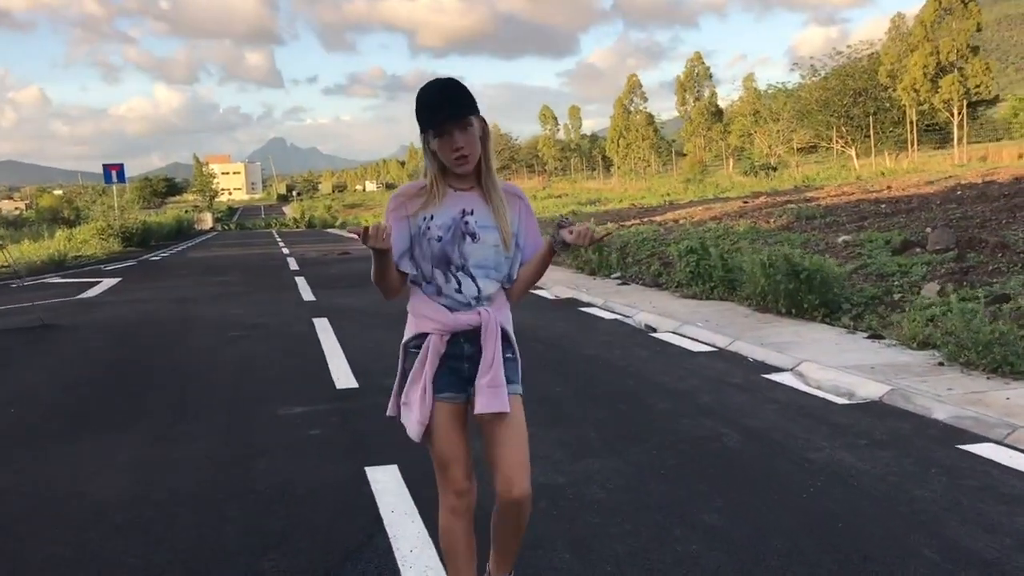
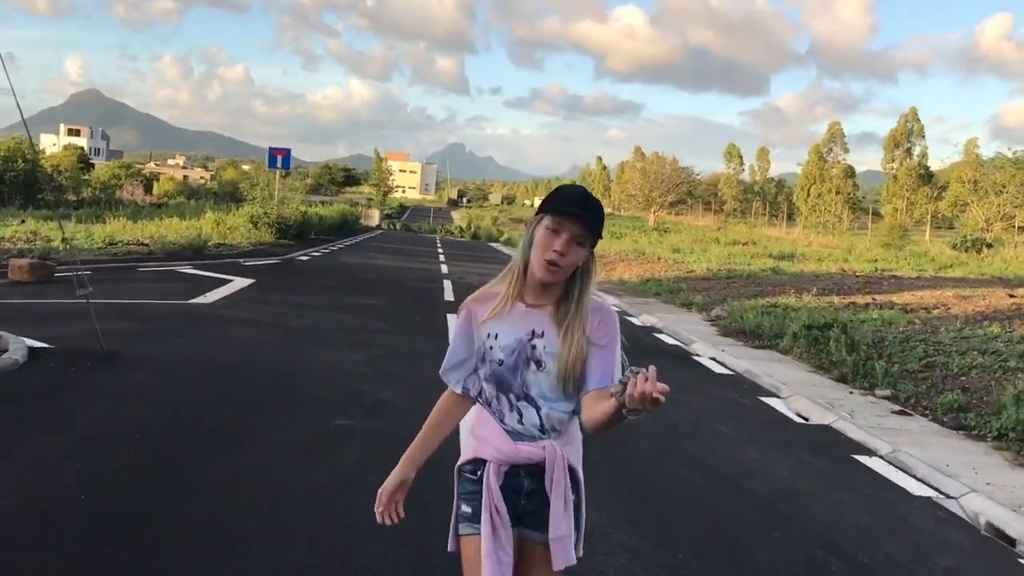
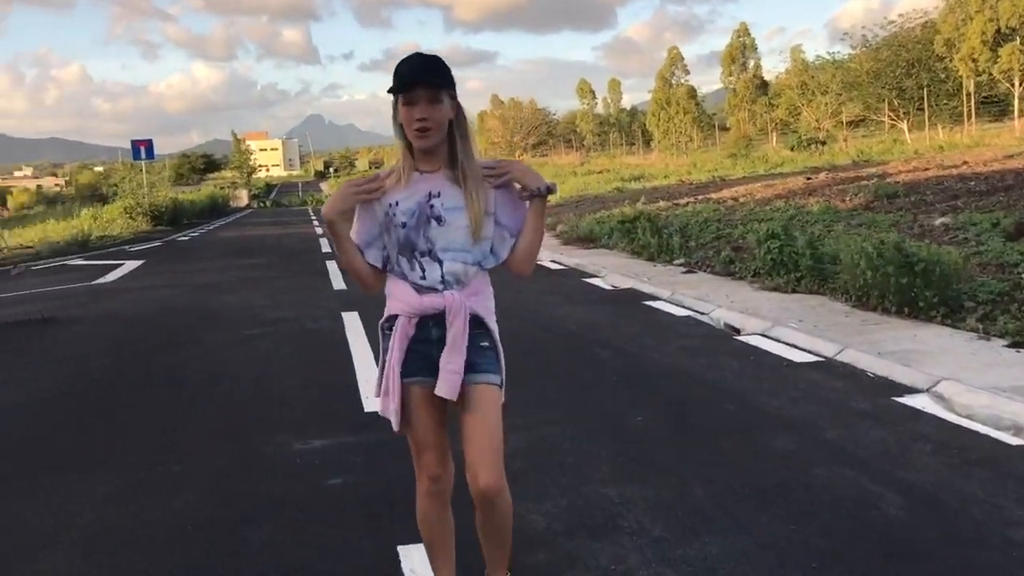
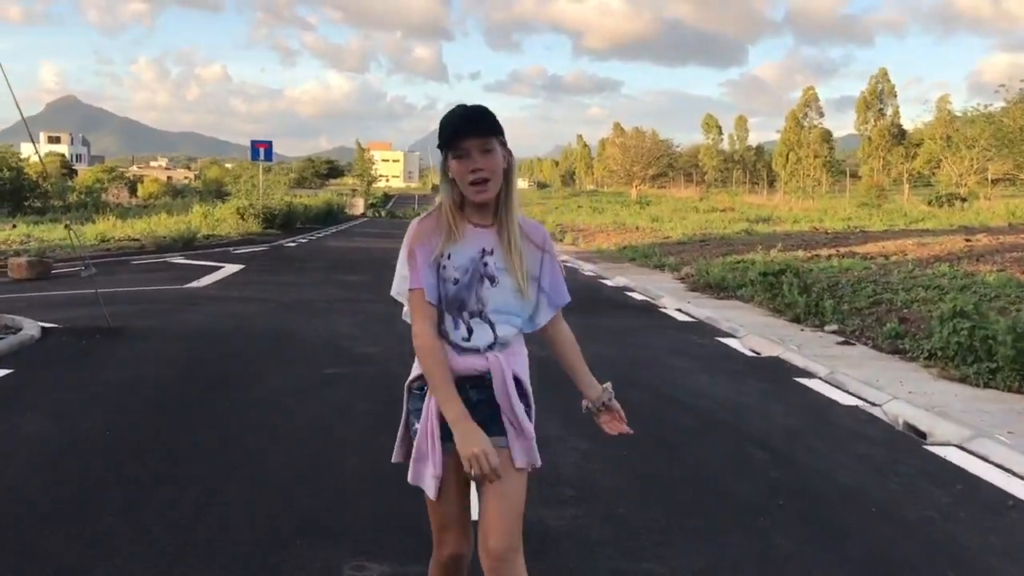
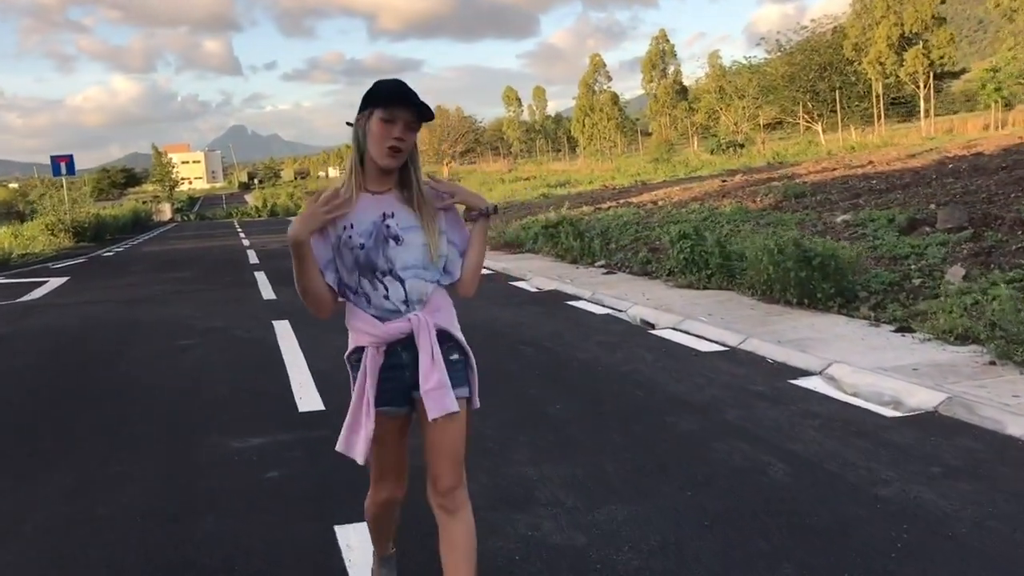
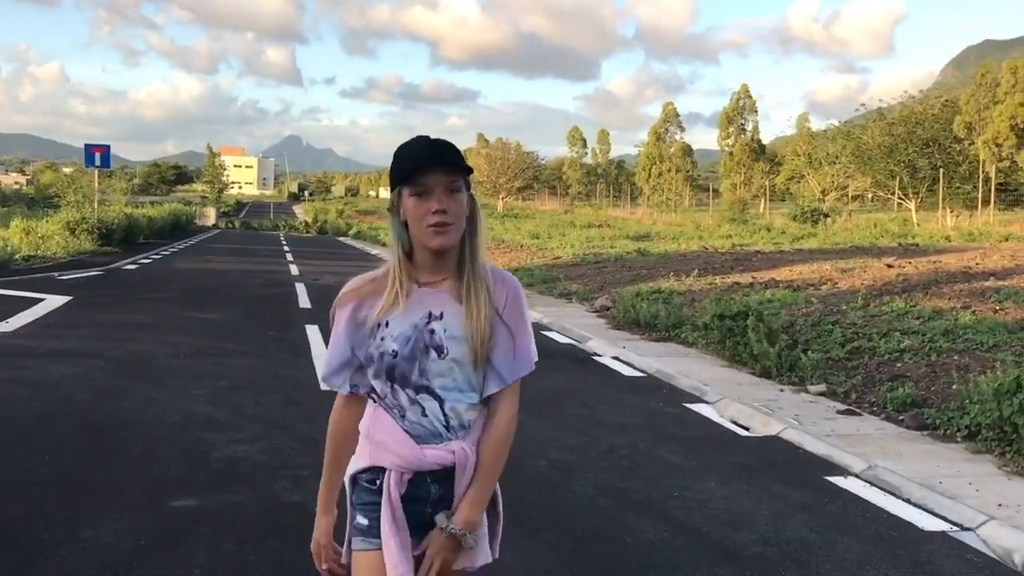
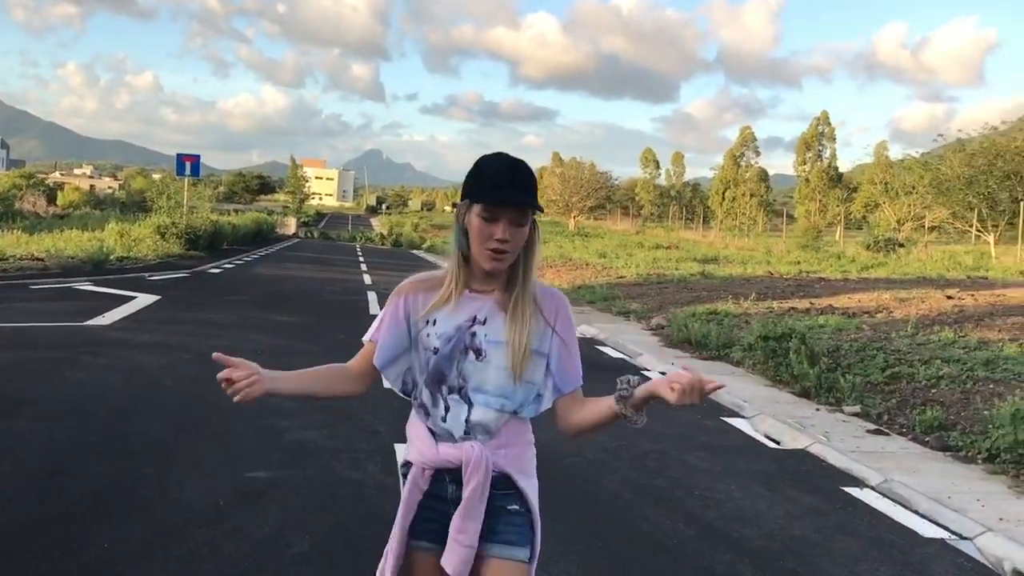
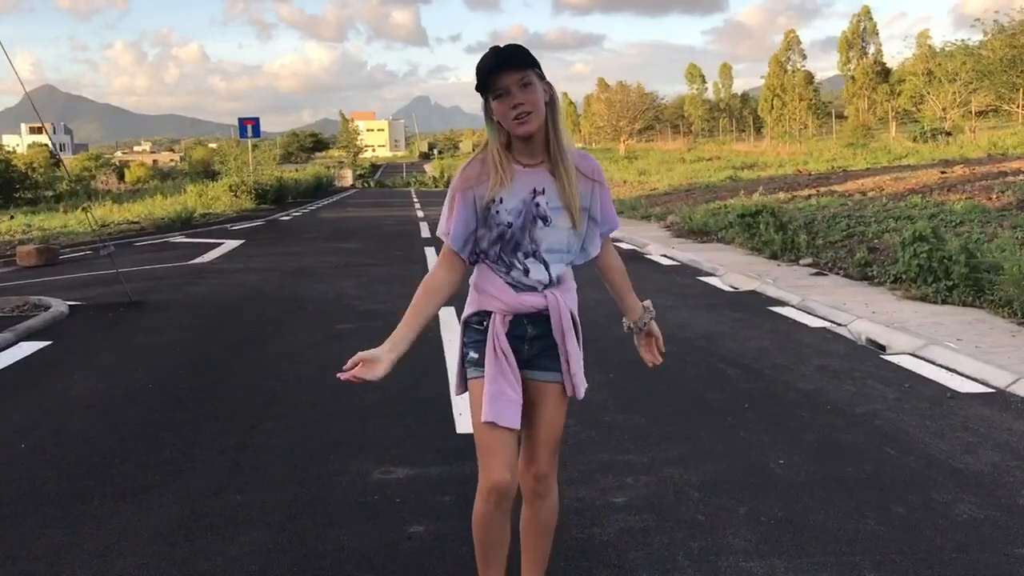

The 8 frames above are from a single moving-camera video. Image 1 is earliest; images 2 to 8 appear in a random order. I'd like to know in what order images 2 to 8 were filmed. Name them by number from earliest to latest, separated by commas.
5, 3, 8, 4, 2, 7, 6
